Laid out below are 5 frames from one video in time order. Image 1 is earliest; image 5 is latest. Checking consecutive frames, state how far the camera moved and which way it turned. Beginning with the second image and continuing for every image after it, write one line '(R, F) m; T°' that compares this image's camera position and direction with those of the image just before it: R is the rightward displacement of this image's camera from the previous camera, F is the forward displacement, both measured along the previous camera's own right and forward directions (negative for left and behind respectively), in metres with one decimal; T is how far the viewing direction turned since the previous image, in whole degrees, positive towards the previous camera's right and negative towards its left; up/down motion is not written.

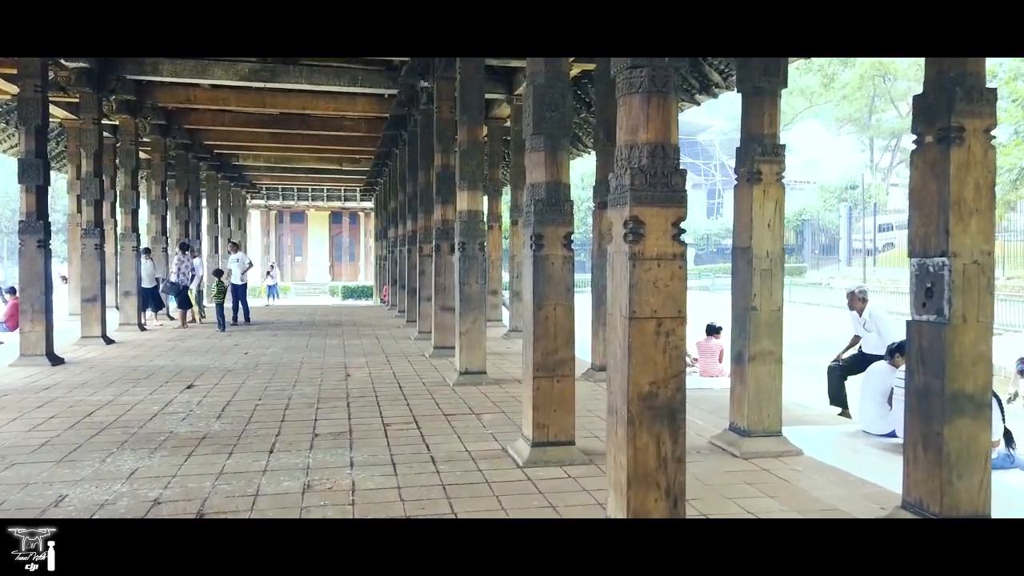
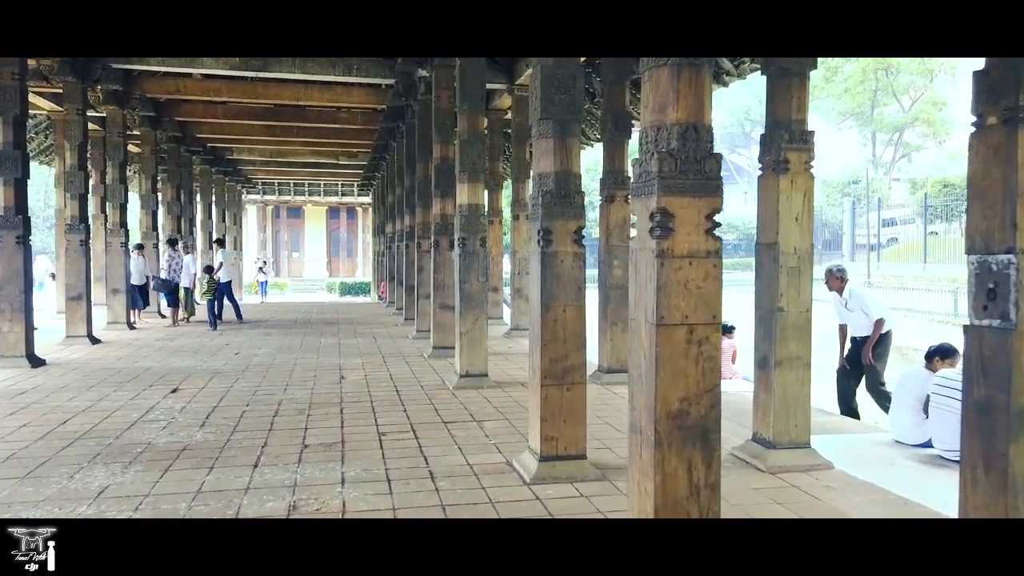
(0.0, +0.5) m; 0°
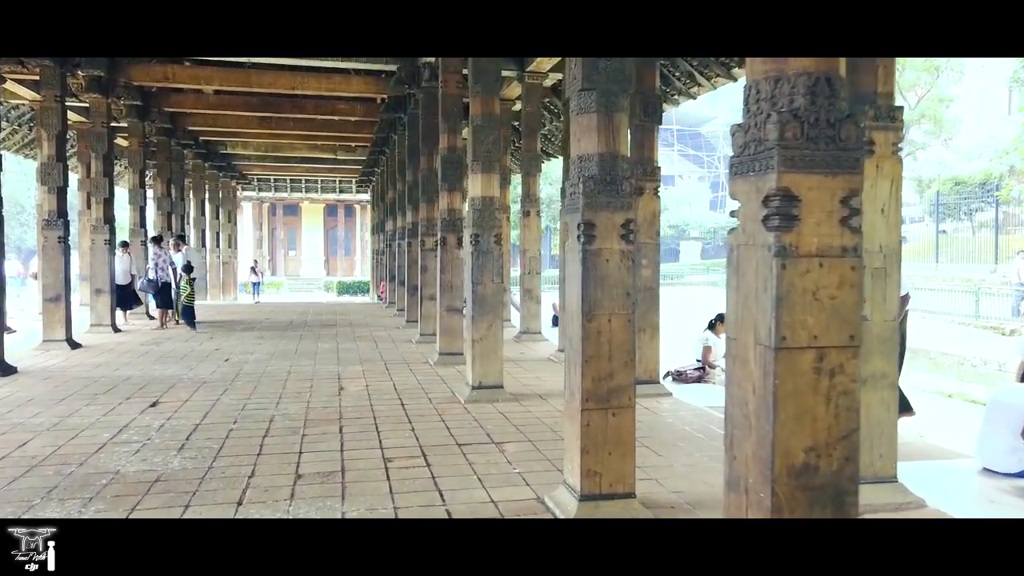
(-0.2, +0.9) m; 0°
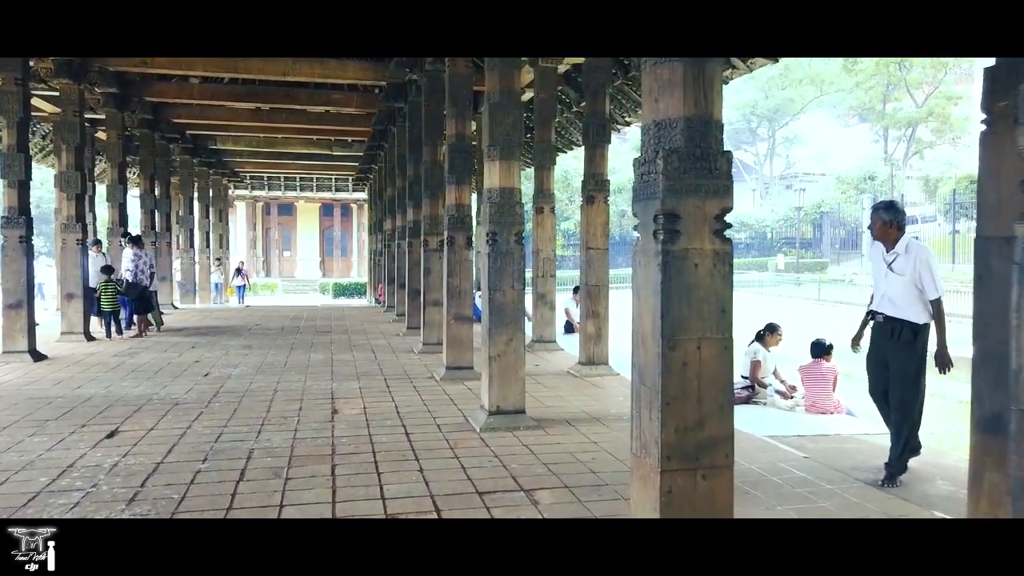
(-0.2, +1.2) m; 0°
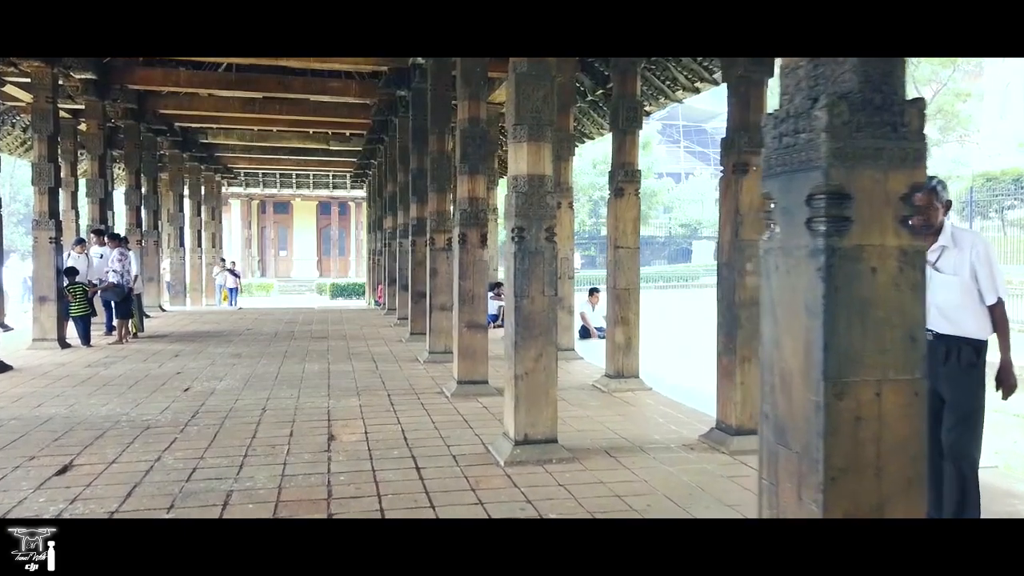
(-0.2, +1.0) m; 0°
